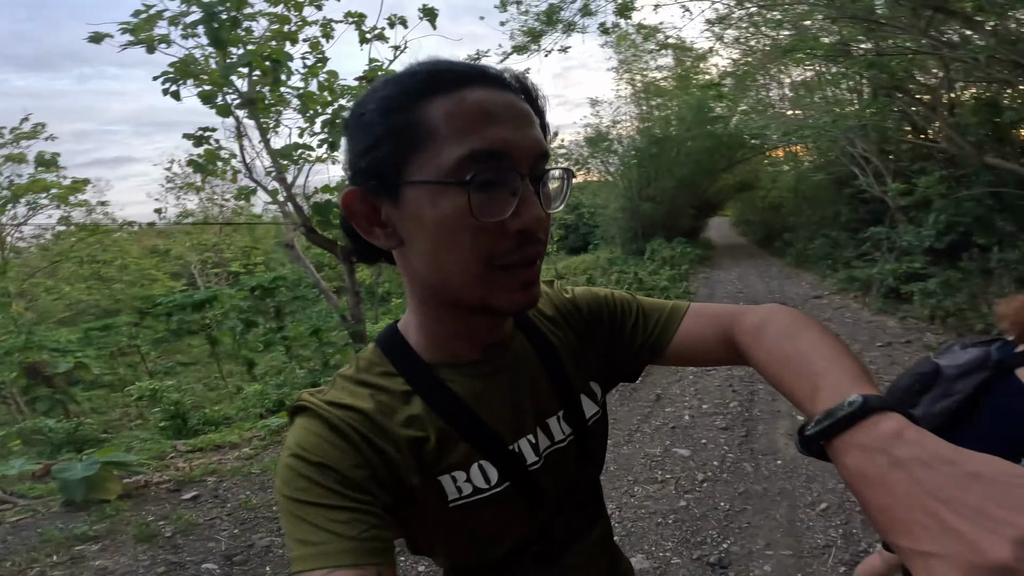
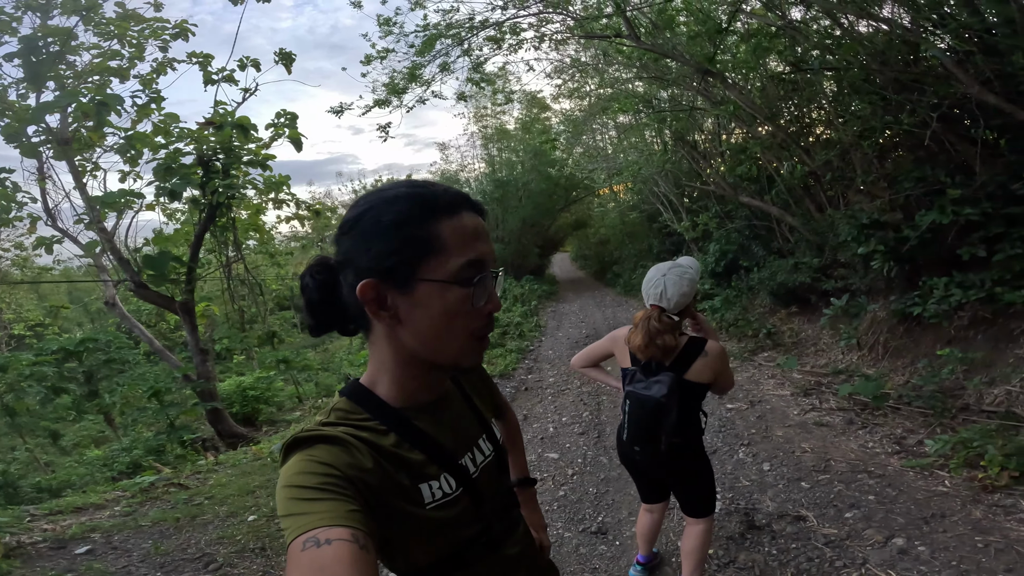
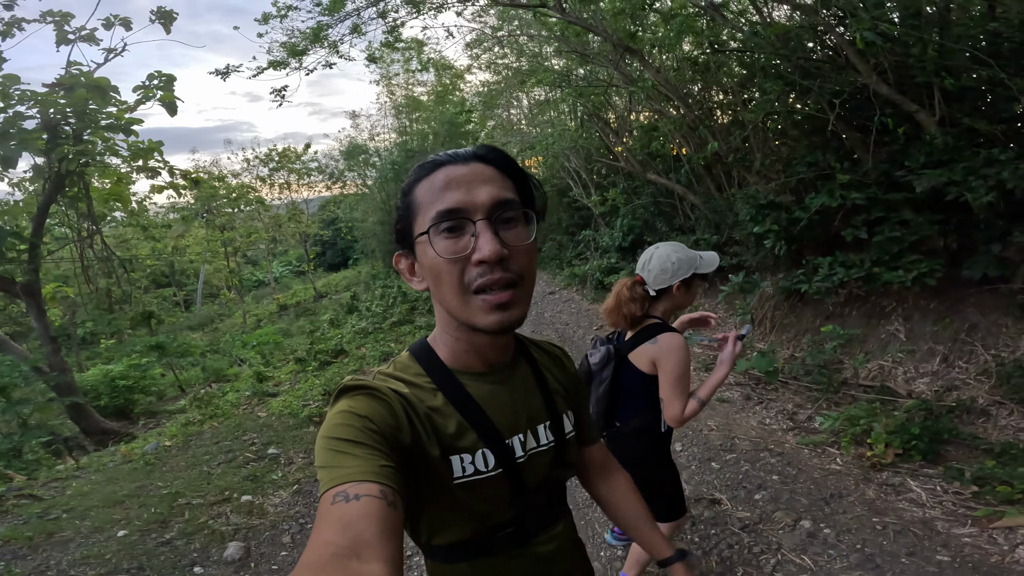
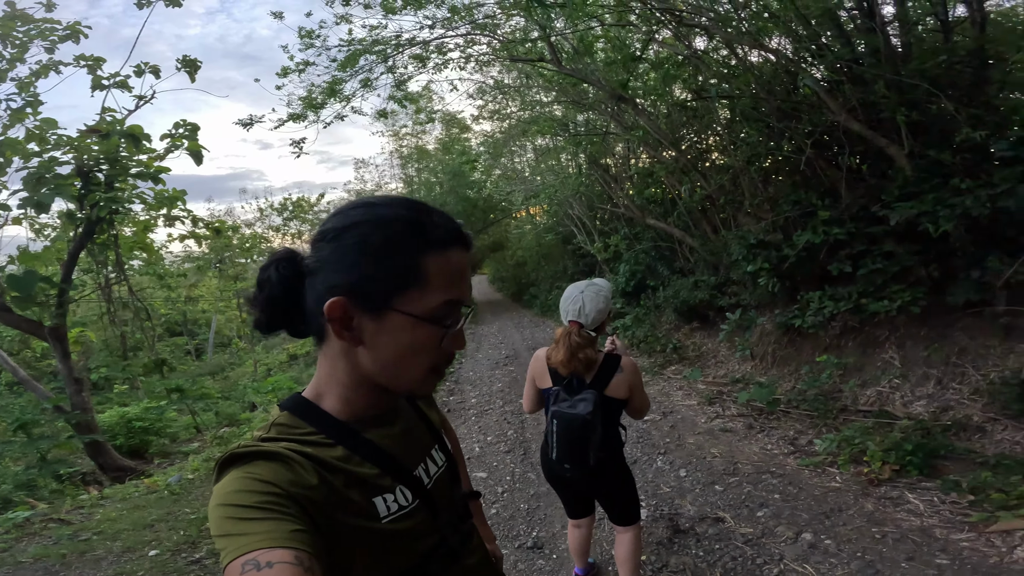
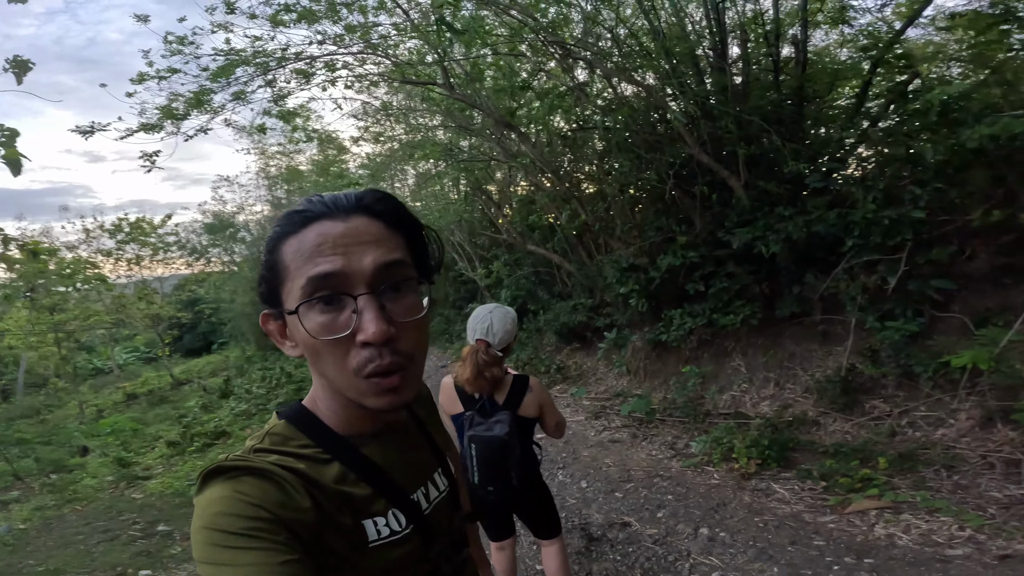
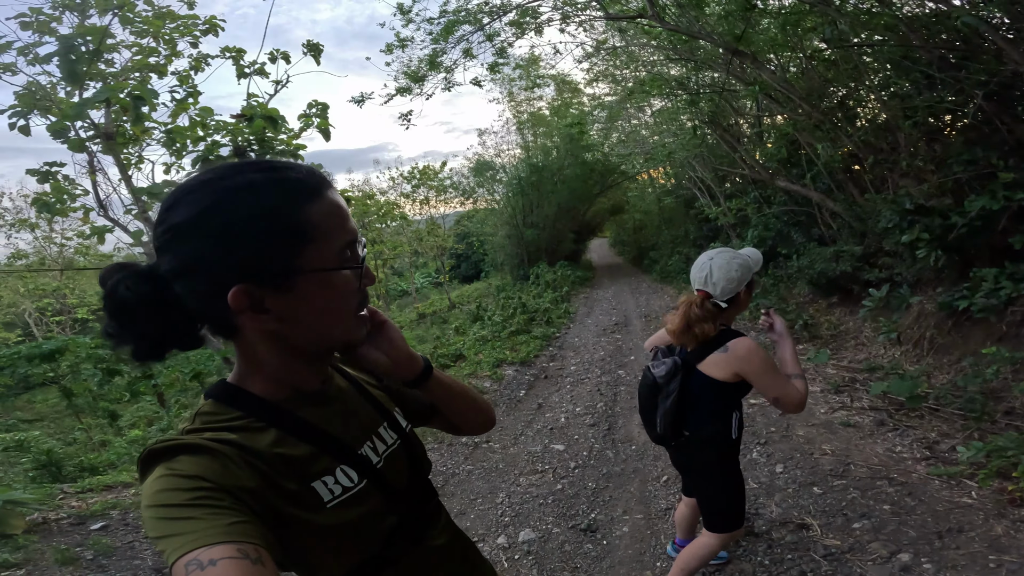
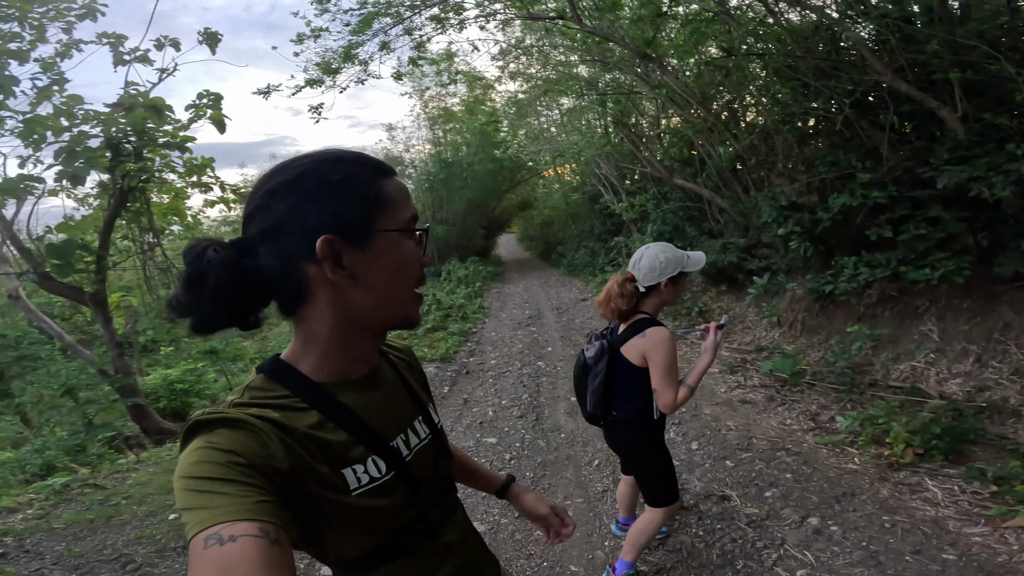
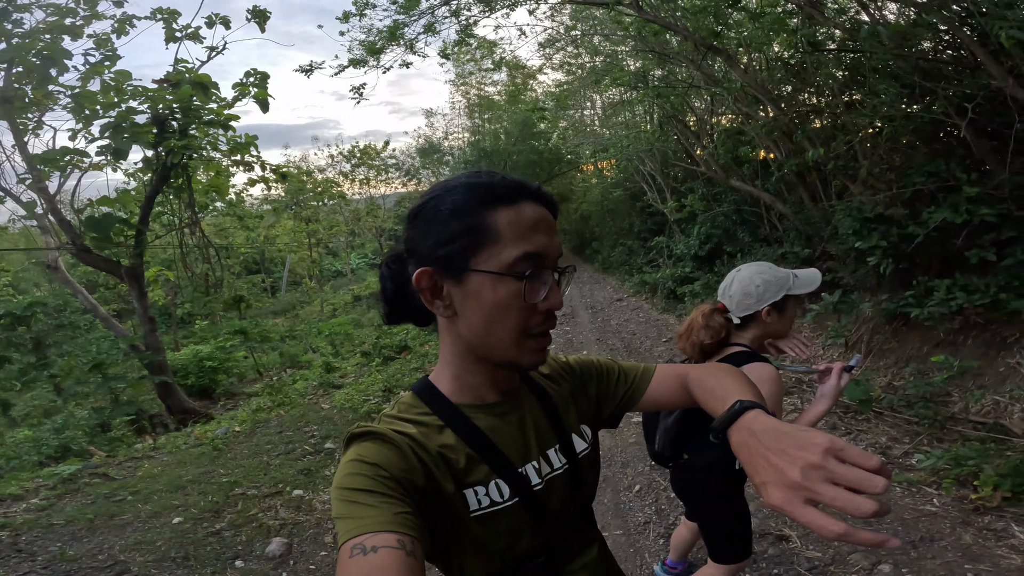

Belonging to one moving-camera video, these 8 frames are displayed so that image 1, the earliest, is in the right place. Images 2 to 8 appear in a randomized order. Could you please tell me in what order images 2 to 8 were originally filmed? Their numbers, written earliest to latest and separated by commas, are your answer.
8, 3, 7, 6, 2, 4, 5
